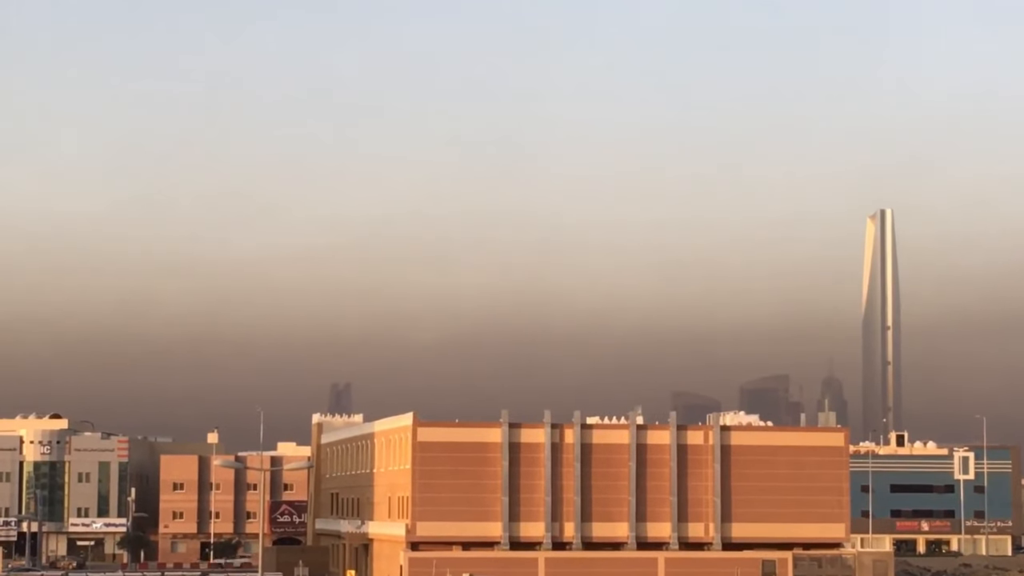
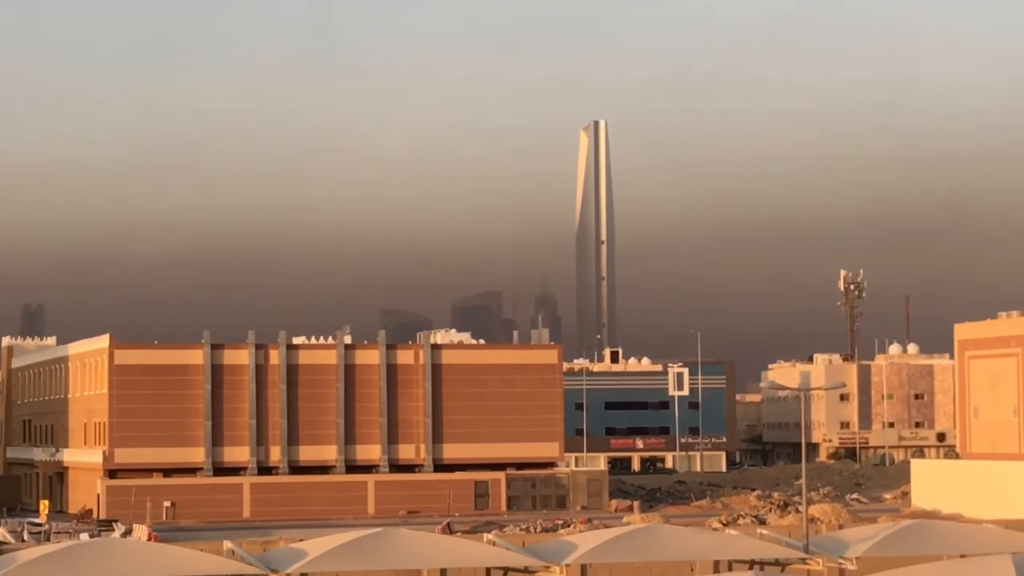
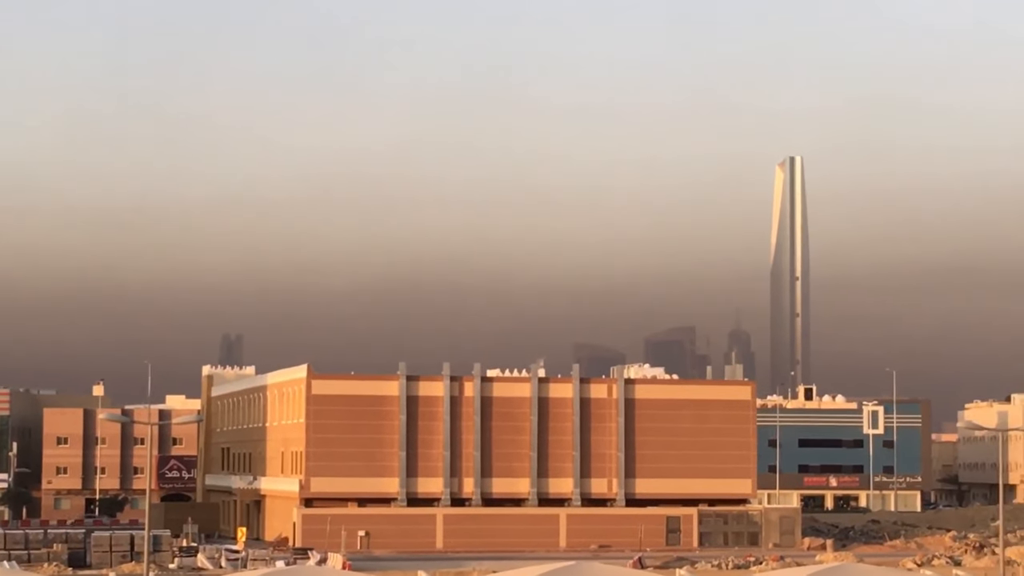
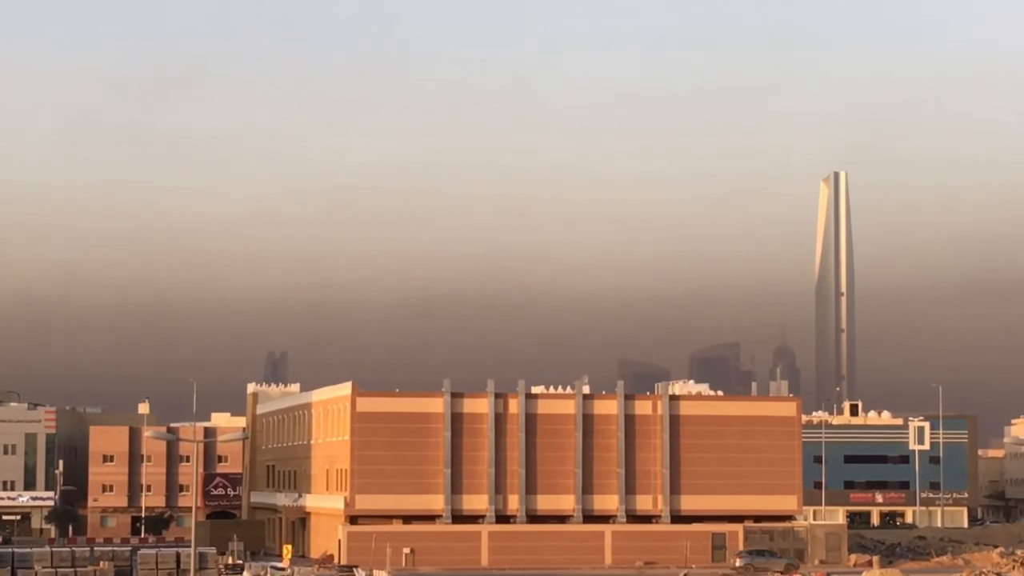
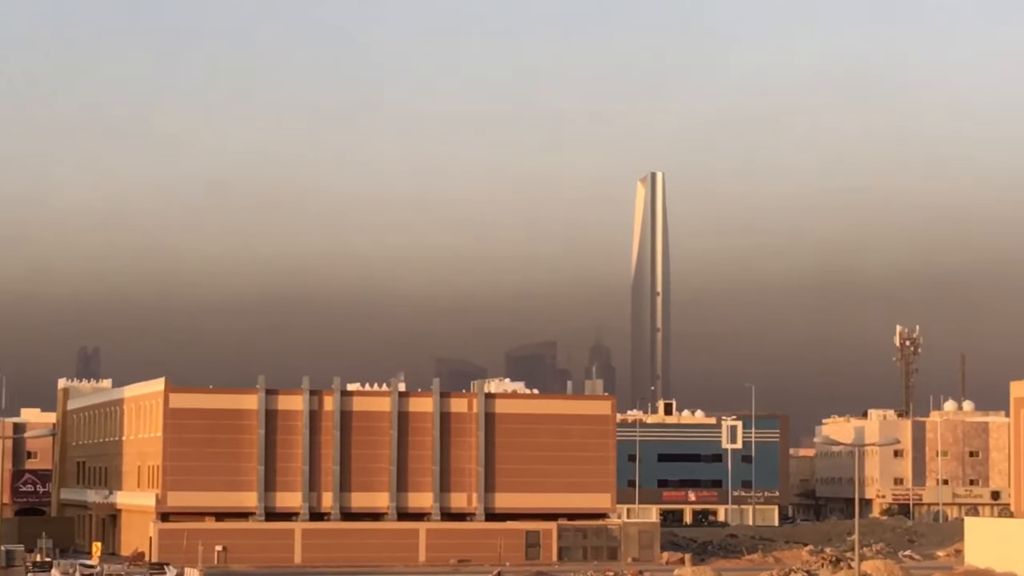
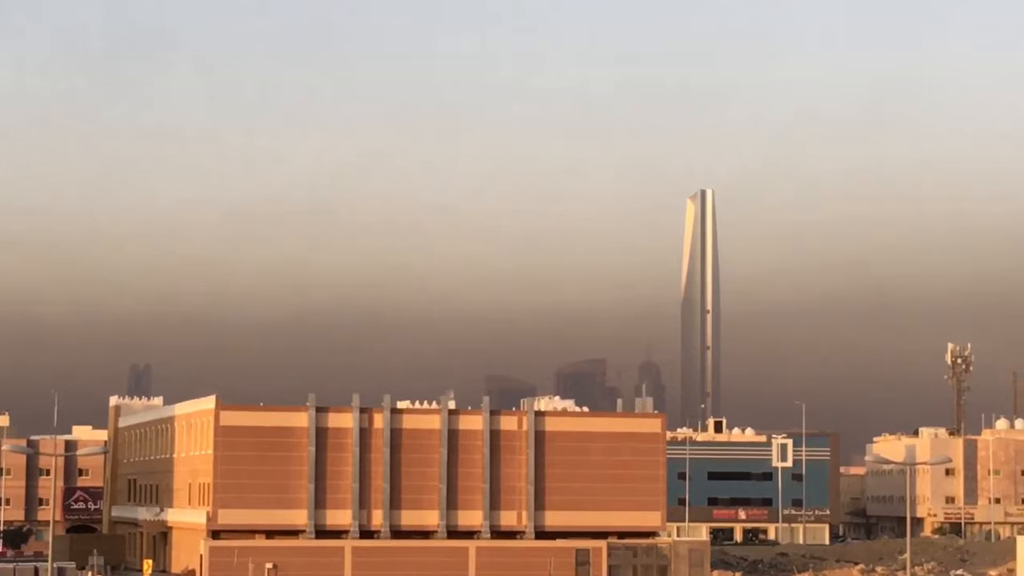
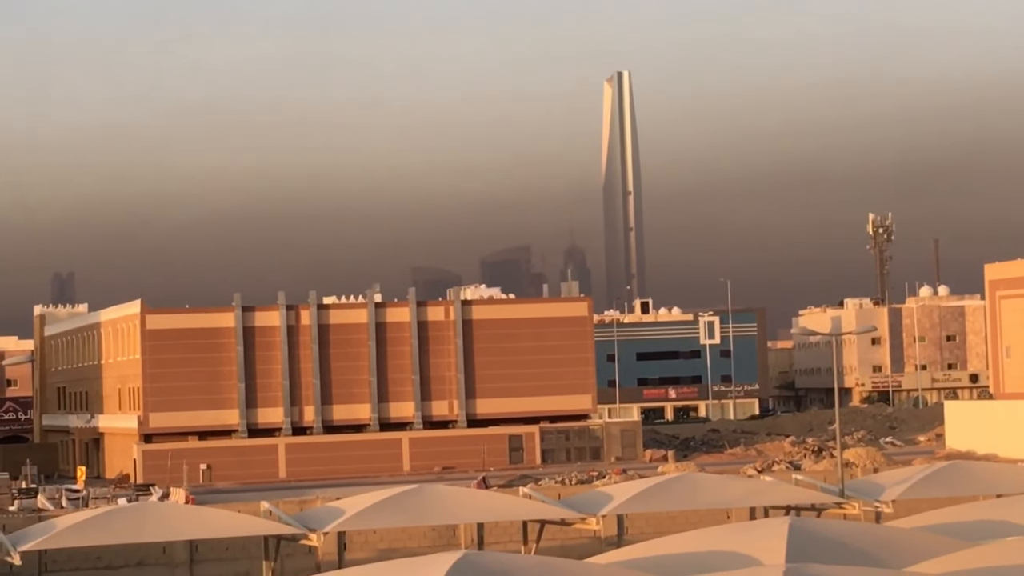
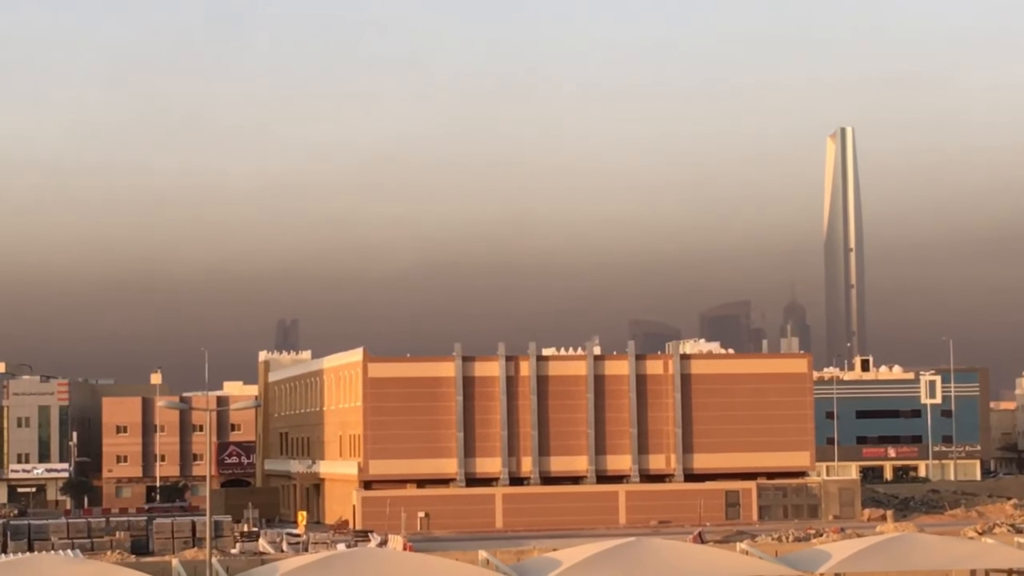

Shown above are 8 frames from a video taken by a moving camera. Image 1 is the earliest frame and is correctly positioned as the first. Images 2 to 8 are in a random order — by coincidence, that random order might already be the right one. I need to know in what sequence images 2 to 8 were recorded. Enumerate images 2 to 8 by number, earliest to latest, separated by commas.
4, 8, 3, 6, 5, 2, 7
